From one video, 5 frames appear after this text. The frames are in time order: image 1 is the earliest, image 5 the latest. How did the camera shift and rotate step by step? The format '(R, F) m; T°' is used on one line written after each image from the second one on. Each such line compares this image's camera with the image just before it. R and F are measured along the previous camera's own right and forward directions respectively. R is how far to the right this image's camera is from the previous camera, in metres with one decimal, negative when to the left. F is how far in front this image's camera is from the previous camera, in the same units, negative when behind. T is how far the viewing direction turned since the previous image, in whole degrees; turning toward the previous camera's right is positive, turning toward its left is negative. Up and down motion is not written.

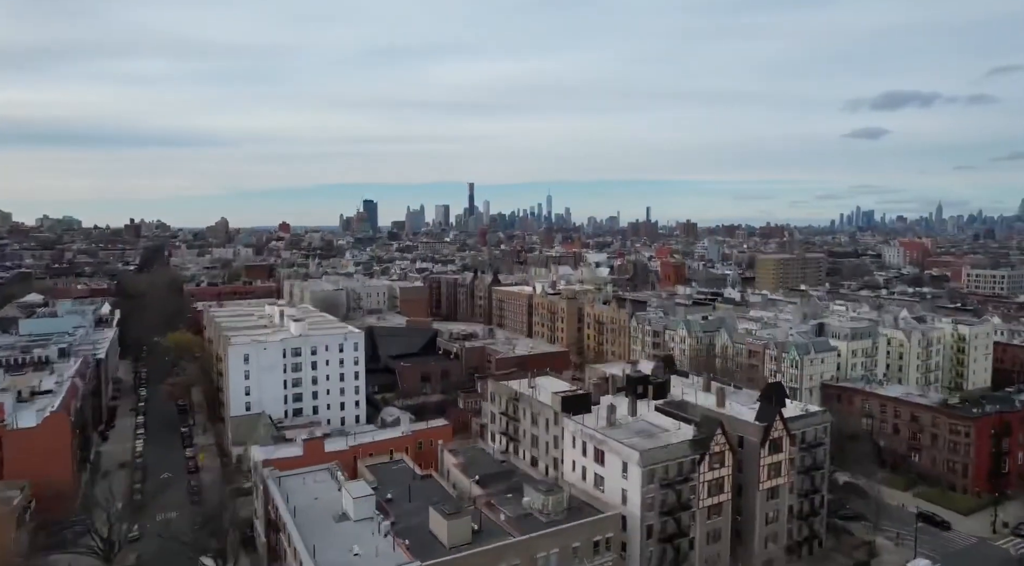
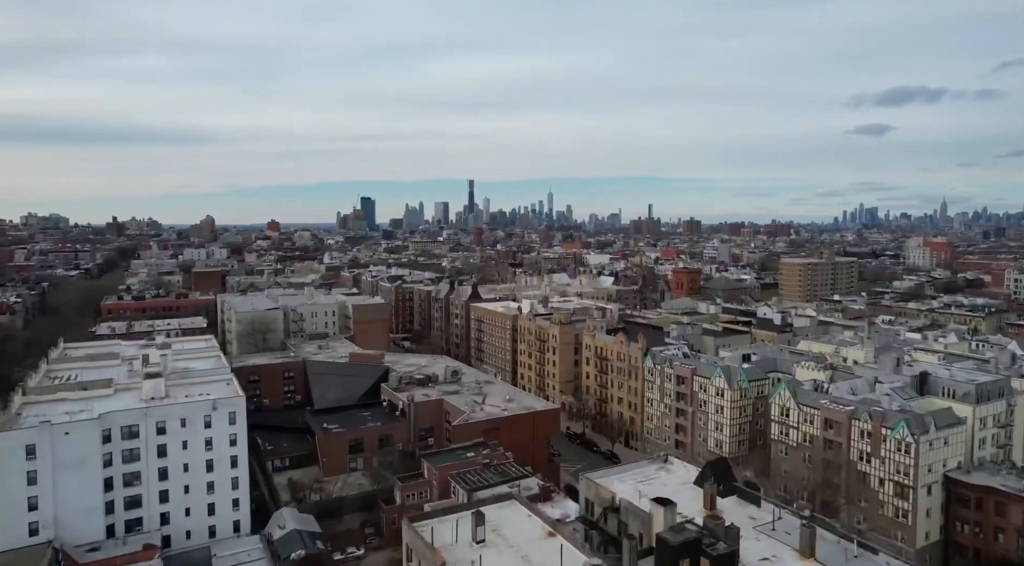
(+2.1, +17.7) m; 0°
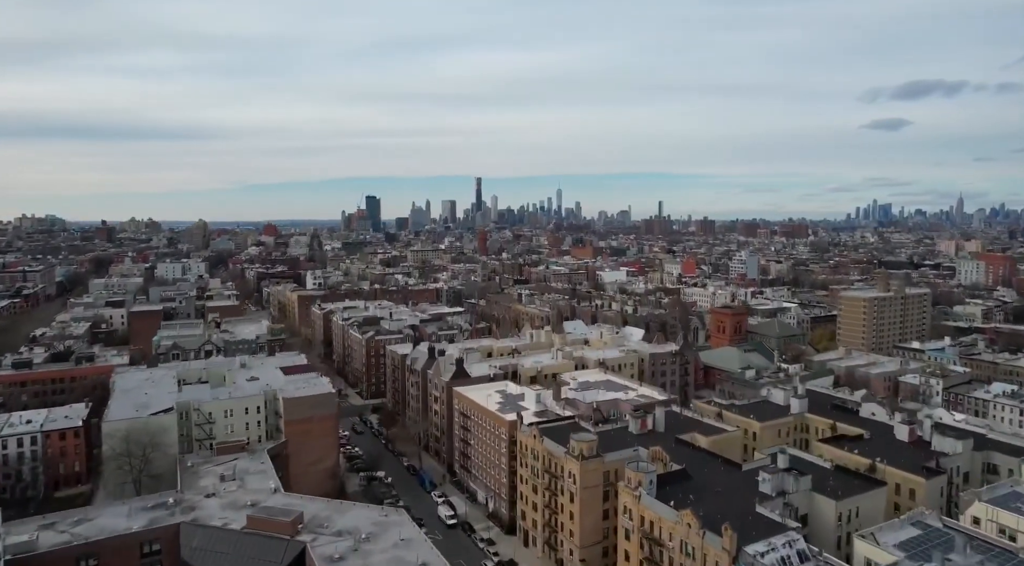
(+0.8, +21.8) m; -1°
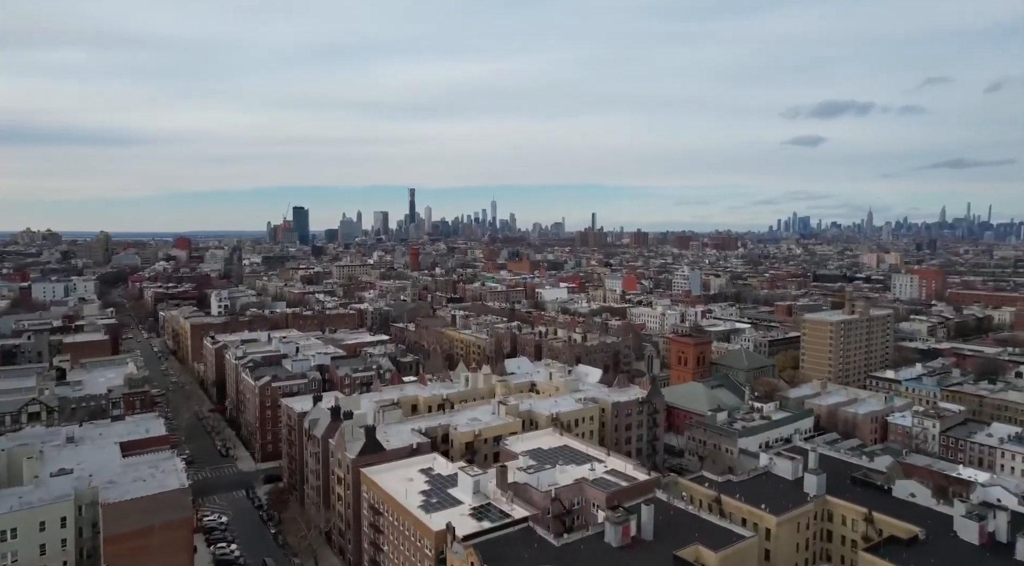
(+0.4, +13.9) m; +5°
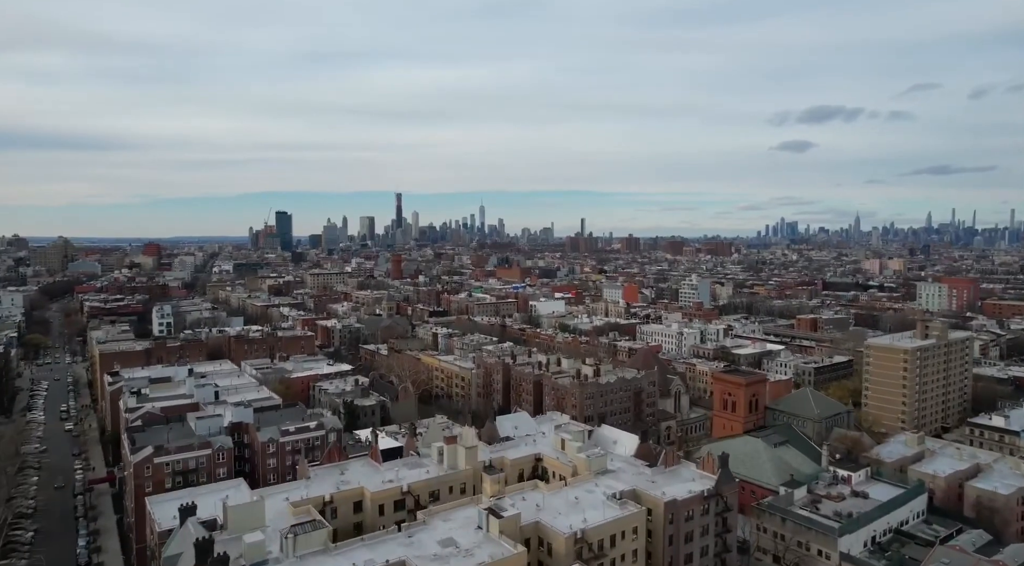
(-0.4, +20.7) m; +1°
